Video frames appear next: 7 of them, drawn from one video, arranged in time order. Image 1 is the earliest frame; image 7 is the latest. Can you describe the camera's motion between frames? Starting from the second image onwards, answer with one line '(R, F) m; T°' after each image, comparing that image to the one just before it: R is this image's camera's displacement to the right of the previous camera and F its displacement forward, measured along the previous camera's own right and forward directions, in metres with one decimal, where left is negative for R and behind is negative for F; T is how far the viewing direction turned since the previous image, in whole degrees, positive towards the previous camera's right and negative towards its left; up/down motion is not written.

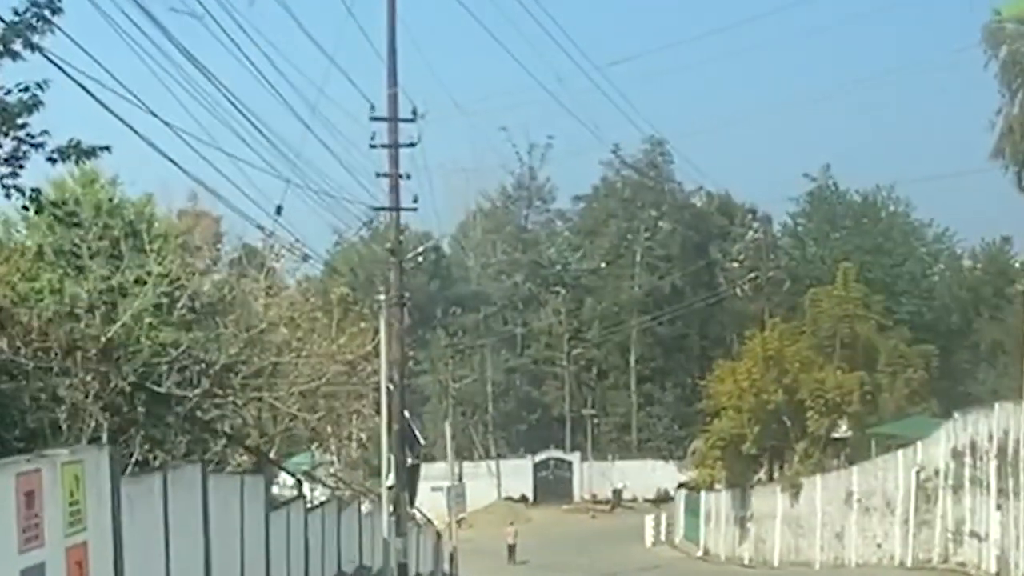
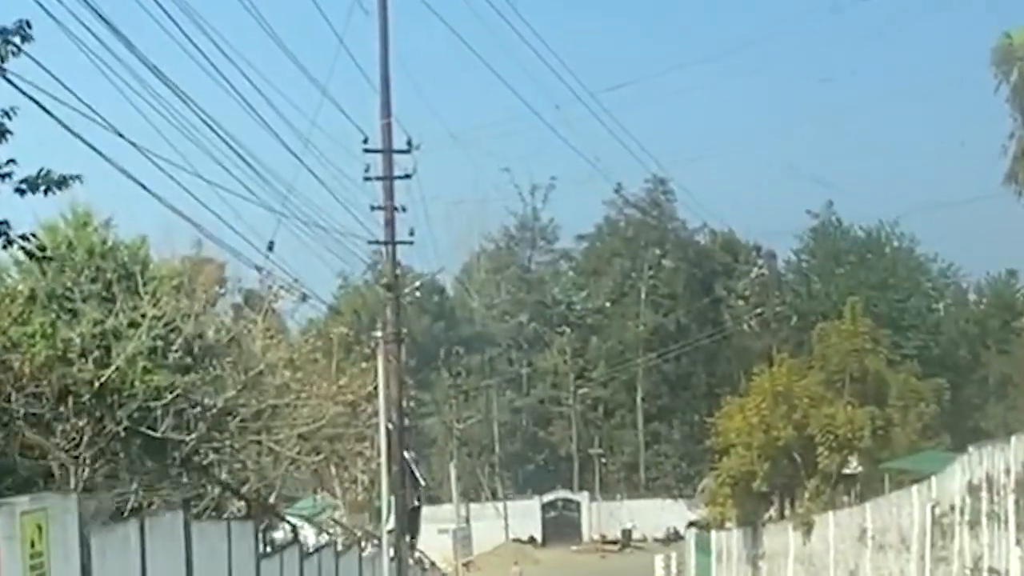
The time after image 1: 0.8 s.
(+0.1, +0.7) m; 0°
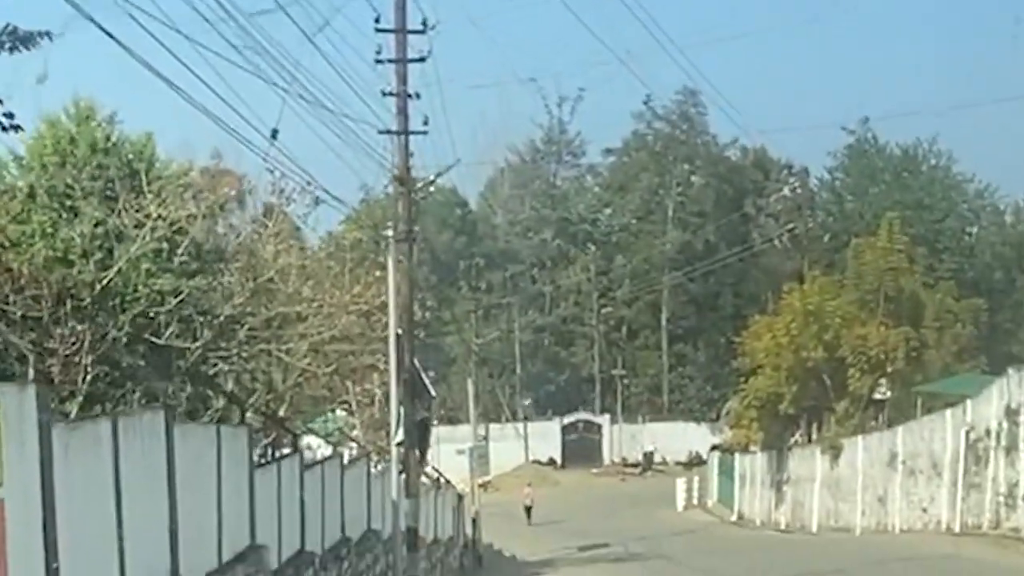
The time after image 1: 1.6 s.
(+0.1, +1.6) m; -1°
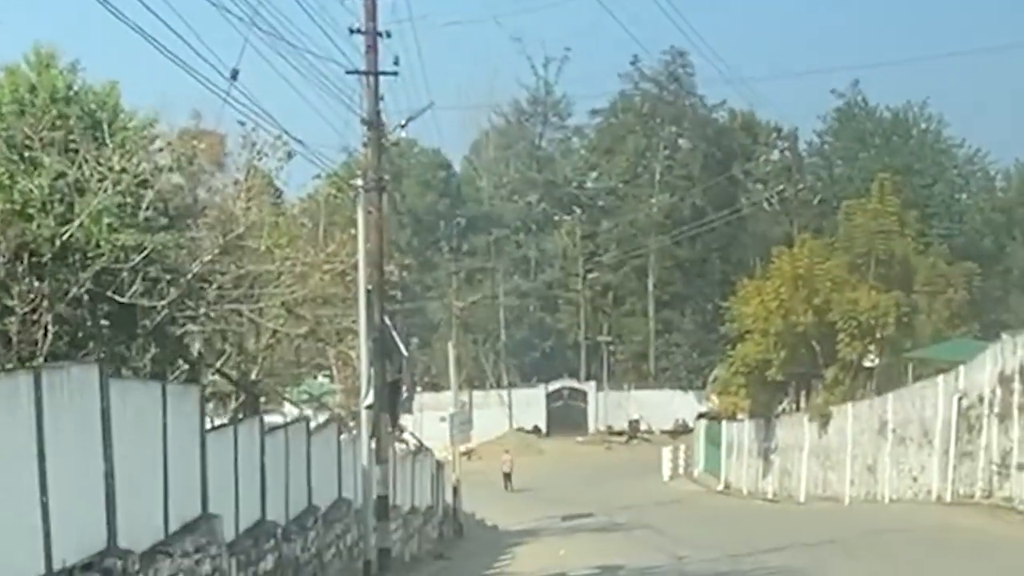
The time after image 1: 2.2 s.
(+0.2, +1.2) m; 0°
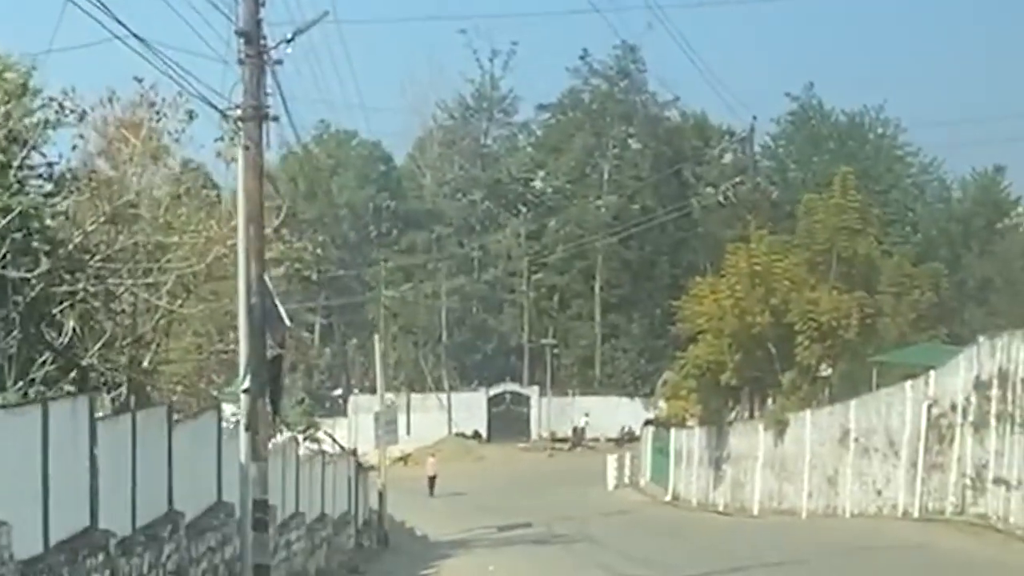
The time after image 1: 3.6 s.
(+0.3, +3.1) m; +2°
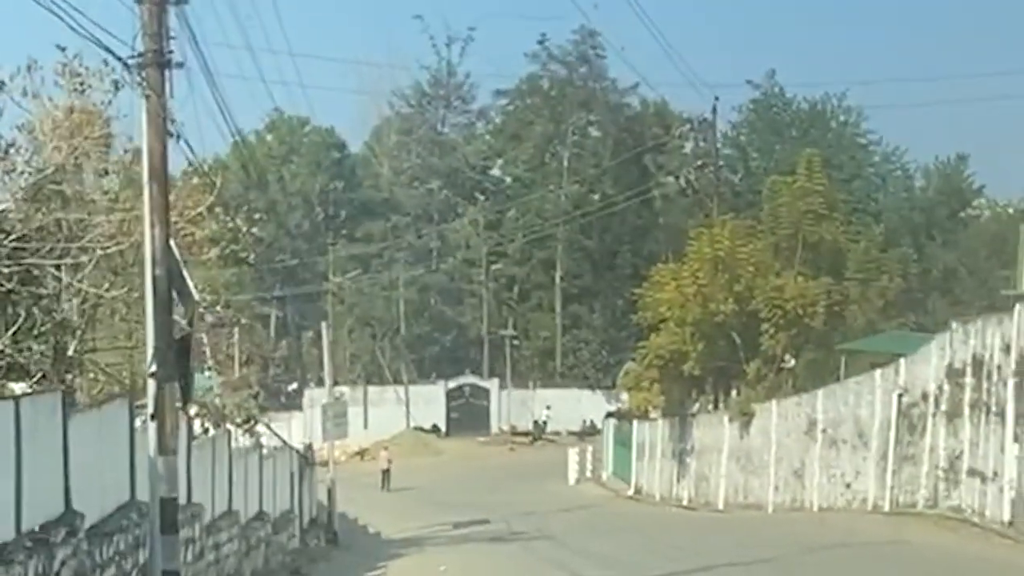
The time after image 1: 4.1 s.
(+0.2, +1.5) m; +1°
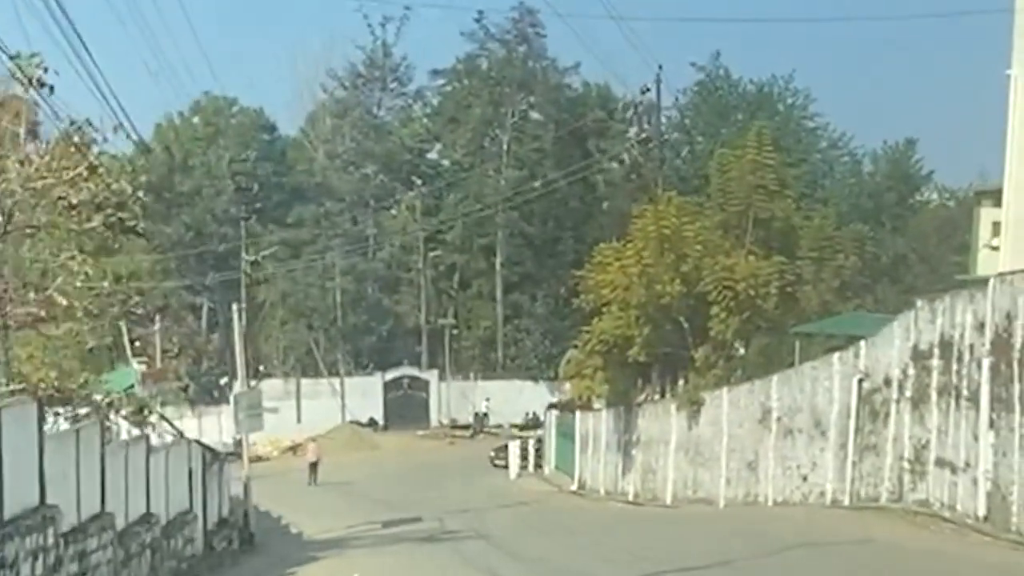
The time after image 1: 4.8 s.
(+0.3, +2.6) m; +2°
